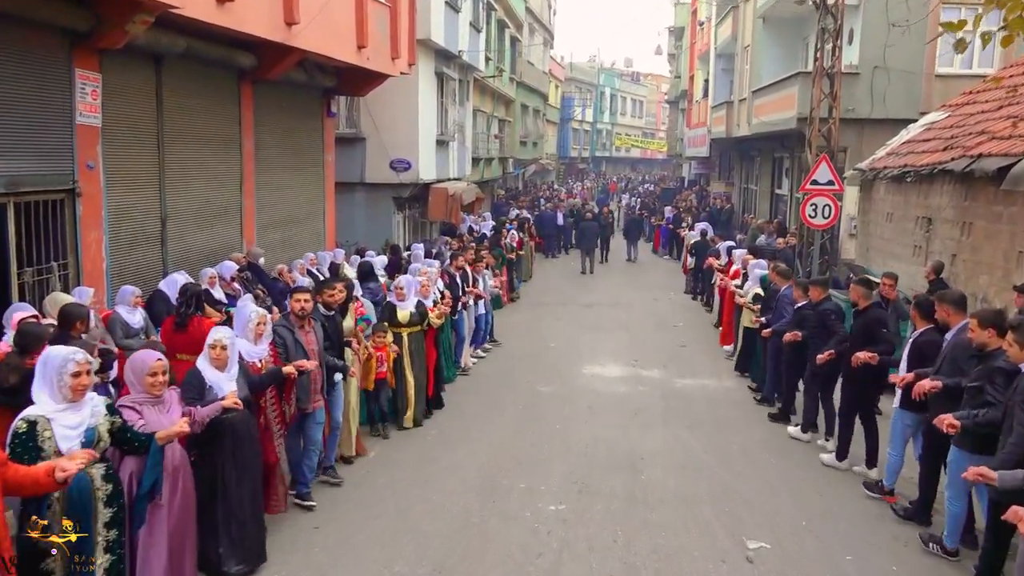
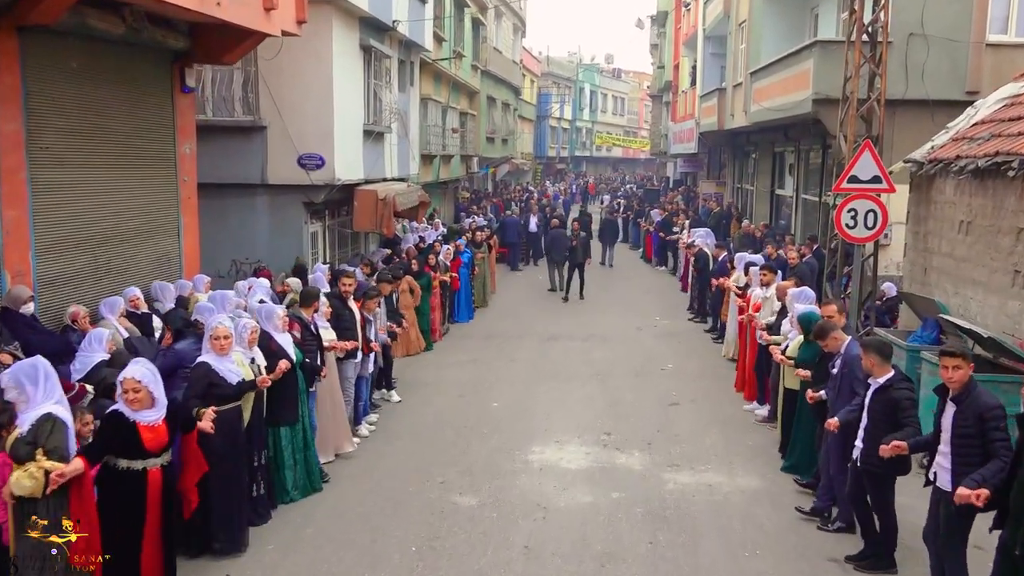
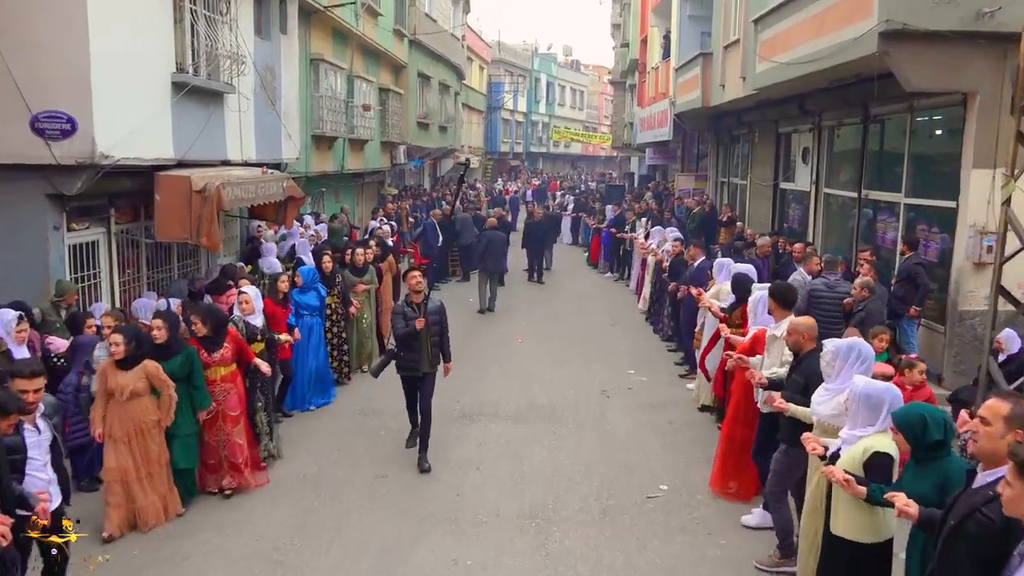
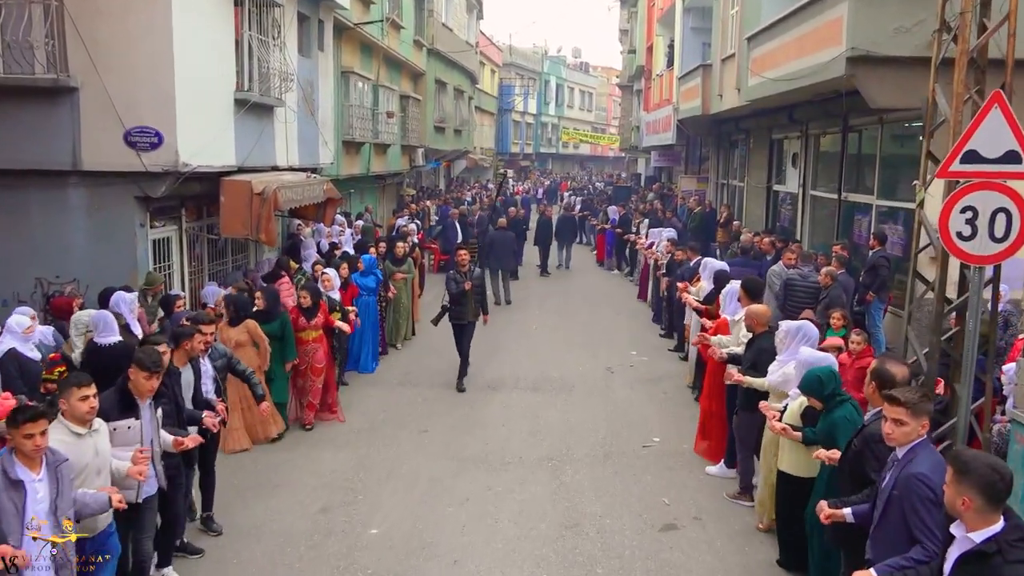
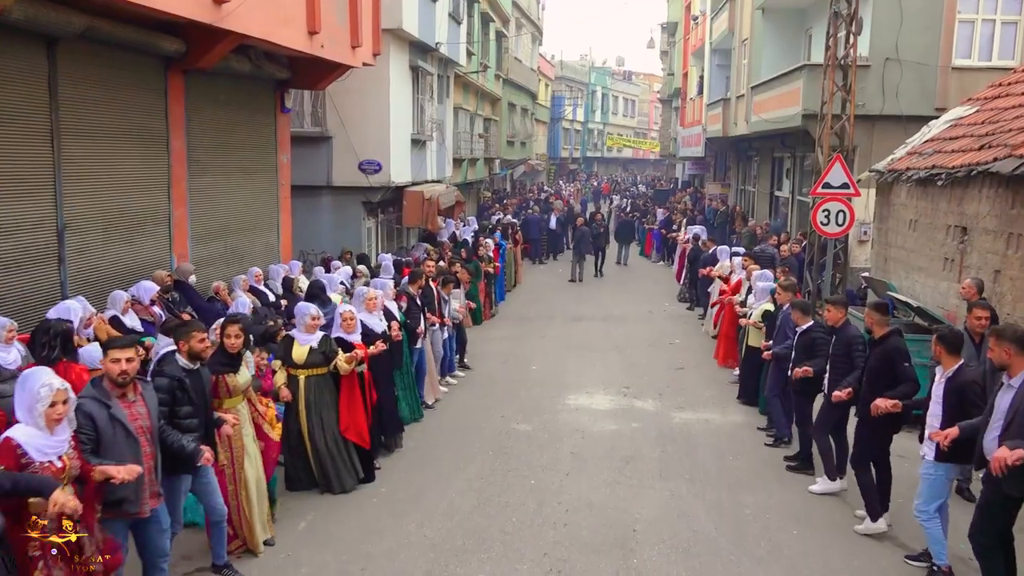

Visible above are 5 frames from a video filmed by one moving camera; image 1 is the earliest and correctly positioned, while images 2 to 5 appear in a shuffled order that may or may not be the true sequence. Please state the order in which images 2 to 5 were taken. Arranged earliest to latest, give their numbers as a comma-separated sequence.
5, 2, 4, 3
